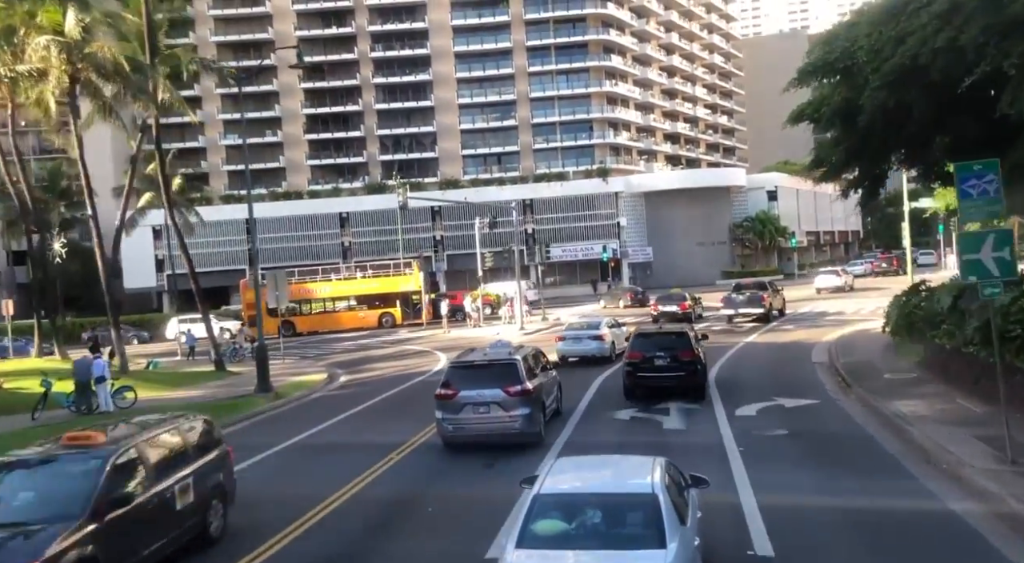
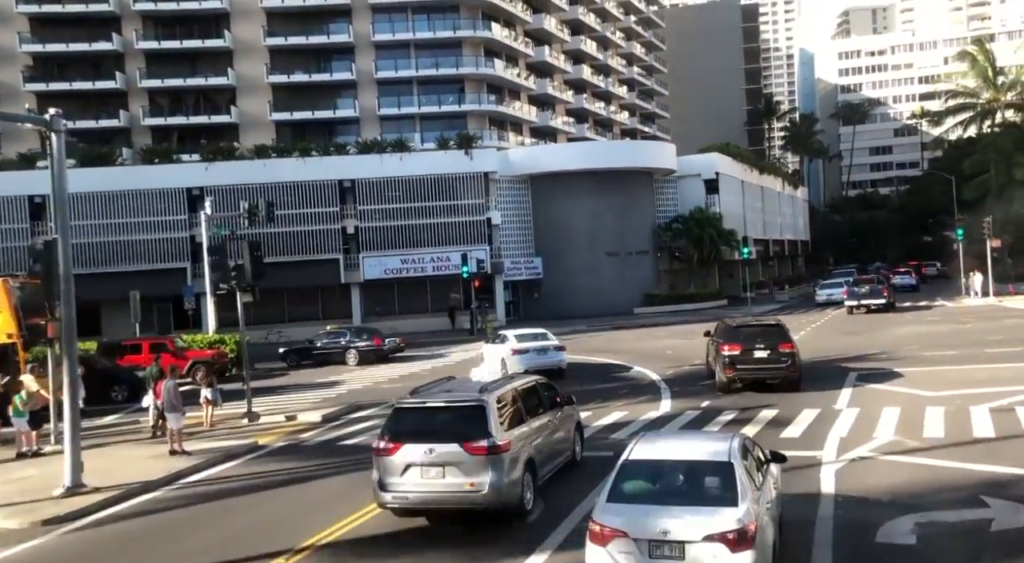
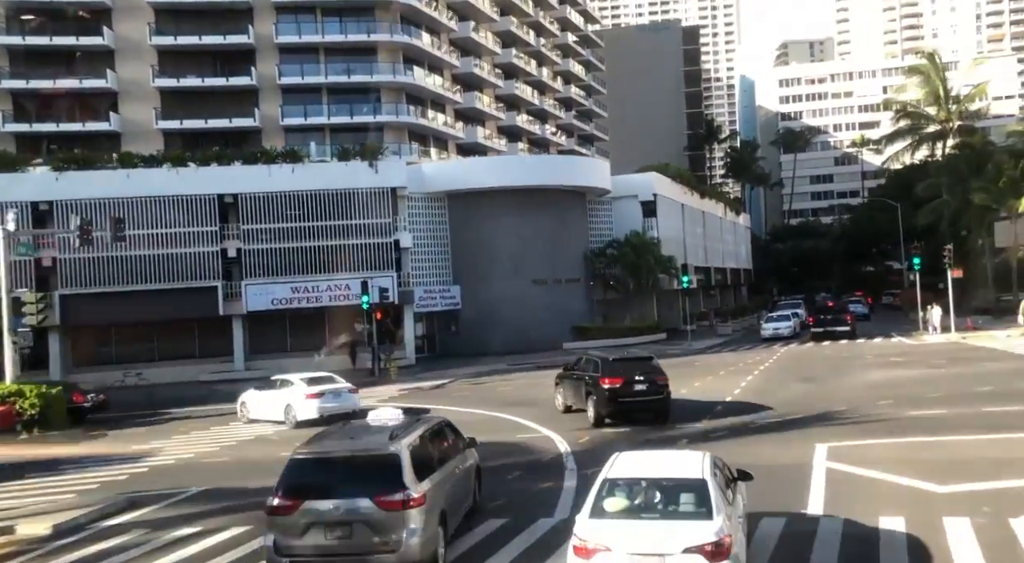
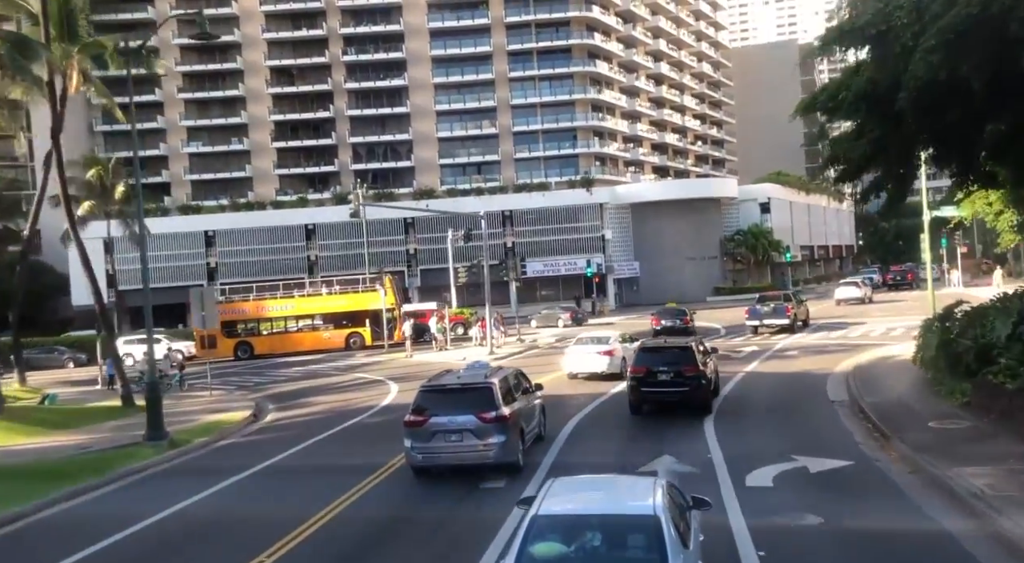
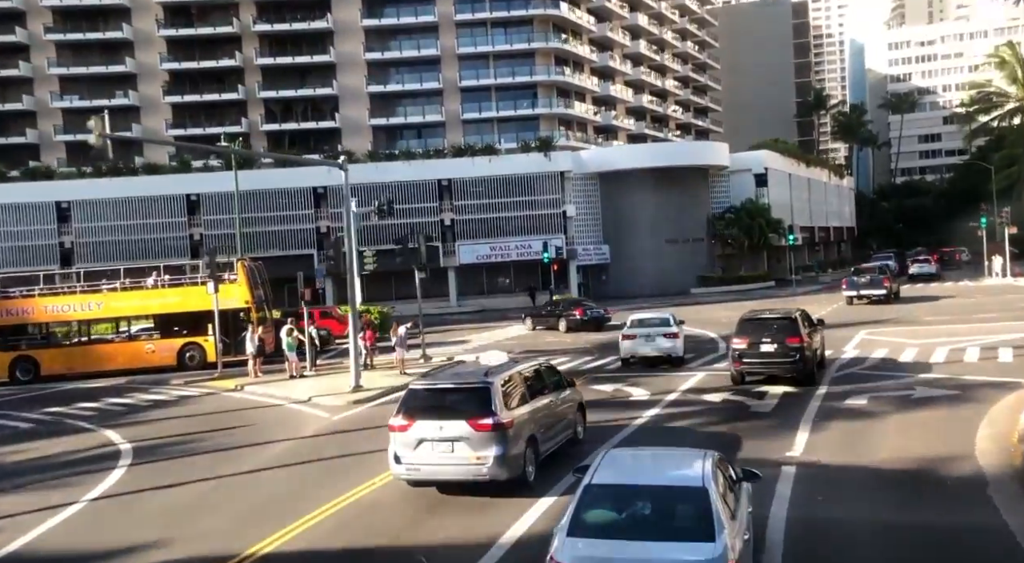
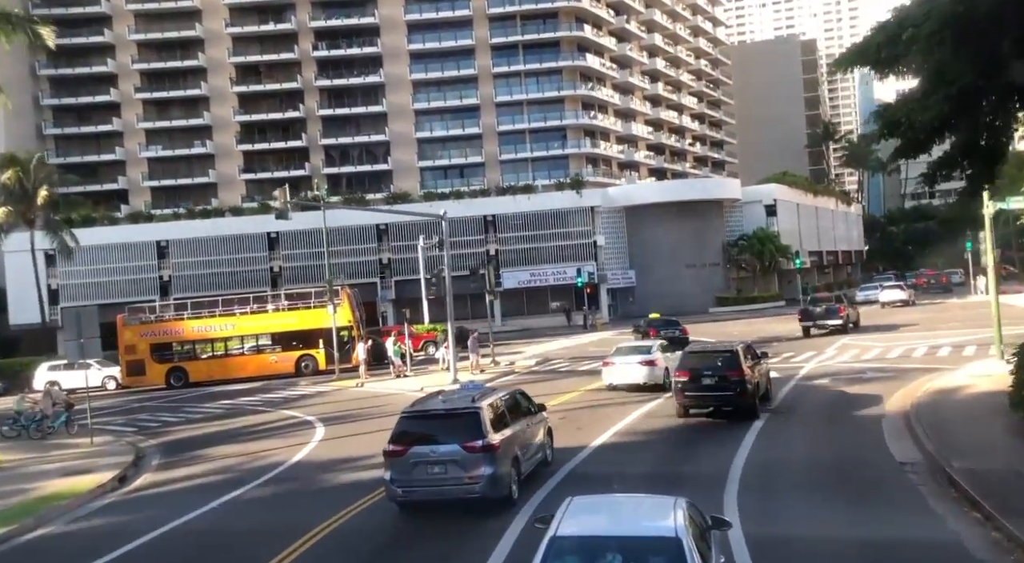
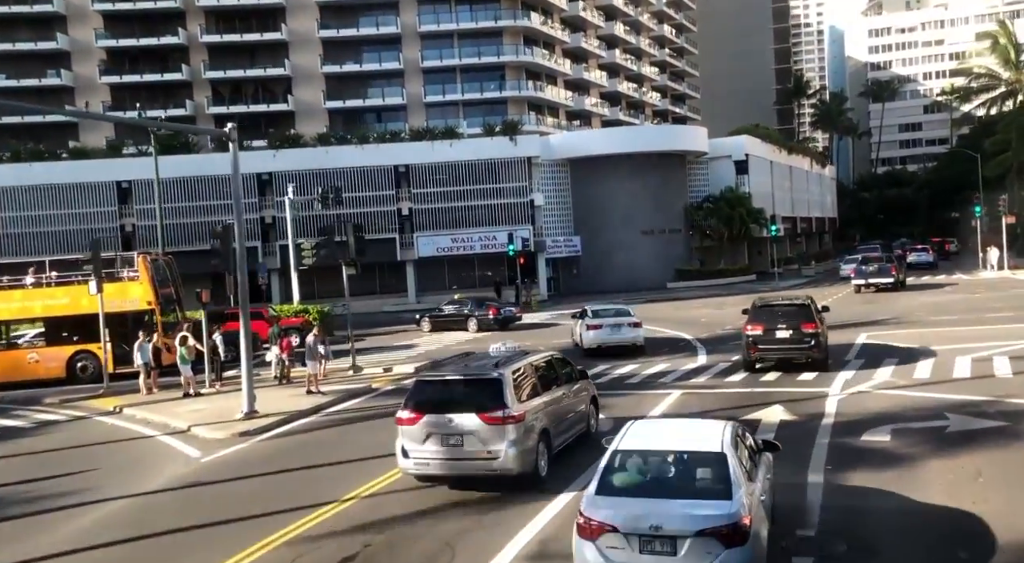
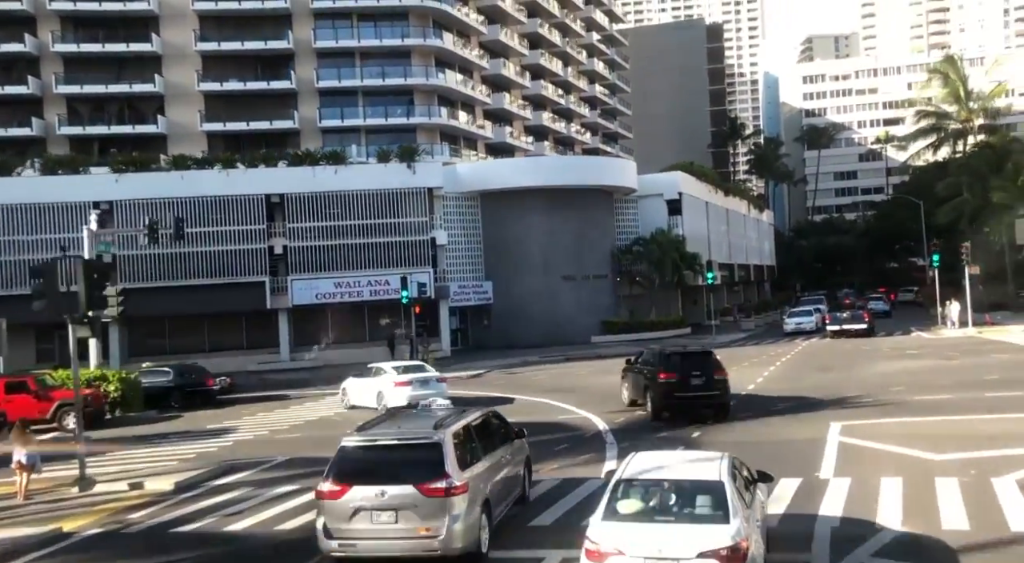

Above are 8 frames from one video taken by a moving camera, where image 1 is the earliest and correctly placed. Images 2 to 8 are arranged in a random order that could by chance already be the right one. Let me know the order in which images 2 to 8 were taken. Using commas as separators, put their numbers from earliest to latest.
4, 6, 5, 7, 2, 8, 3
